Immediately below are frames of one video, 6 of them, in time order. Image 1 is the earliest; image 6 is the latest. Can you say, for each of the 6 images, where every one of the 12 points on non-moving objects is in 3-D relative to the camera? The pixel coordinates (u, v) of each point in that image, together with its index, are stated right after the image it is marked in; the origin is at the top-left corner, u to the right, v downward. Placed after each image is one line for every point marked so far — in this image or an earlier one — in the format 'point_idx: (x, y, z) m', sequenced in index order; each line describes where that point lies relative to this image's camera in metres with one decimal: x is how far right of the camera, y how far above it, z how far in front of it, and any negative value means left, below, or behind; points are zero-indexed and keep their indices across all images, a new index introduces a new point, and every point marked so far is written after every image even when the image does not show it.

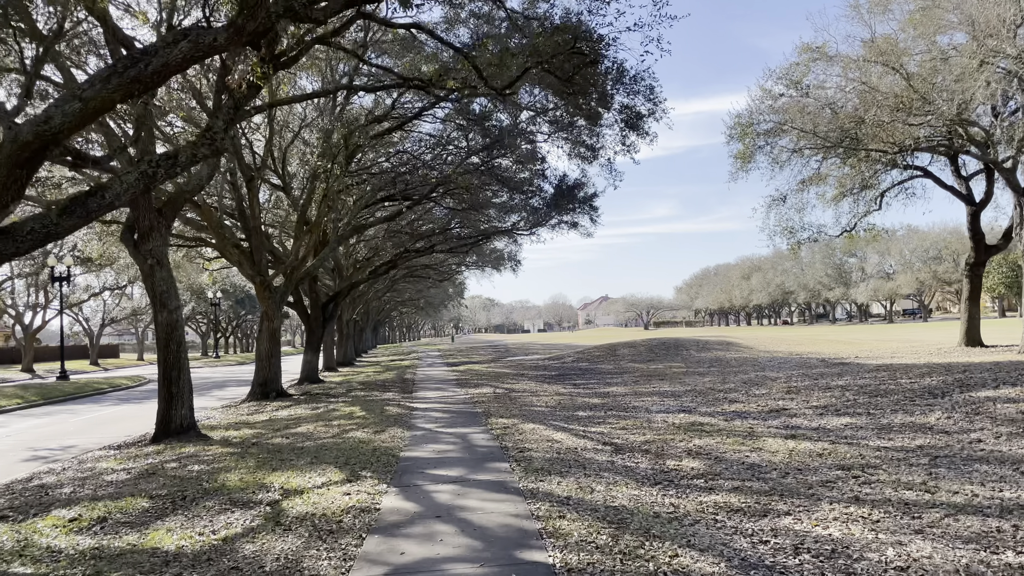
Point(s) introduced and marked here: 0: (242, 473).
0: (-2.9, -2.0, +6.7) m
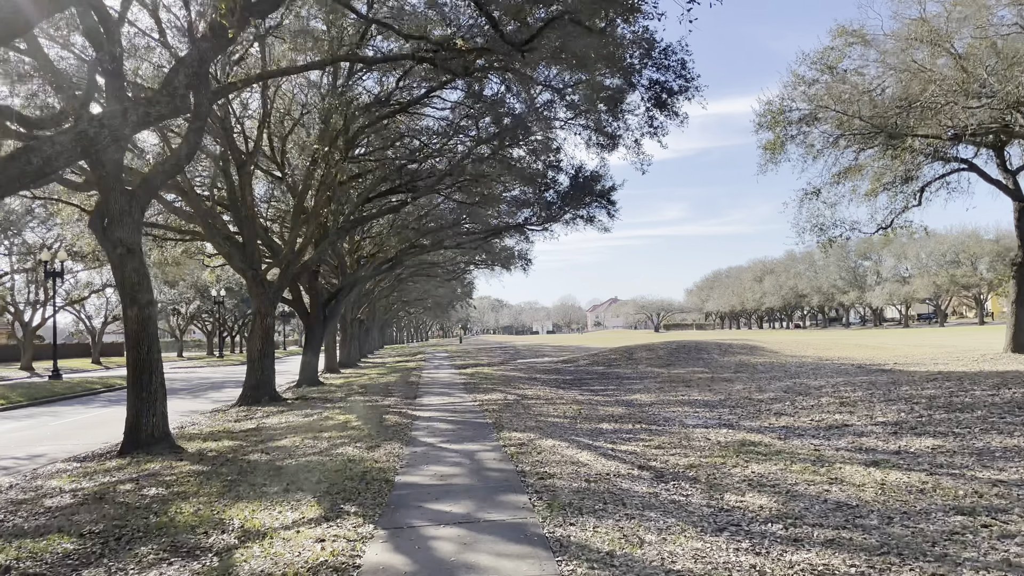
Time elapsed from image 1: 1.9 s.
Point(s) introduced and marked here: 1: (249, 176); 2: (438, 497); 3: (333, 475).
0: (-2.7, -1.9, +5.4) m
1: (-6.4, +2.7, +15.2) m
2: (-0.6, -1.8, +5.2) m
3: (-1.8, -1.8, +6.1) m
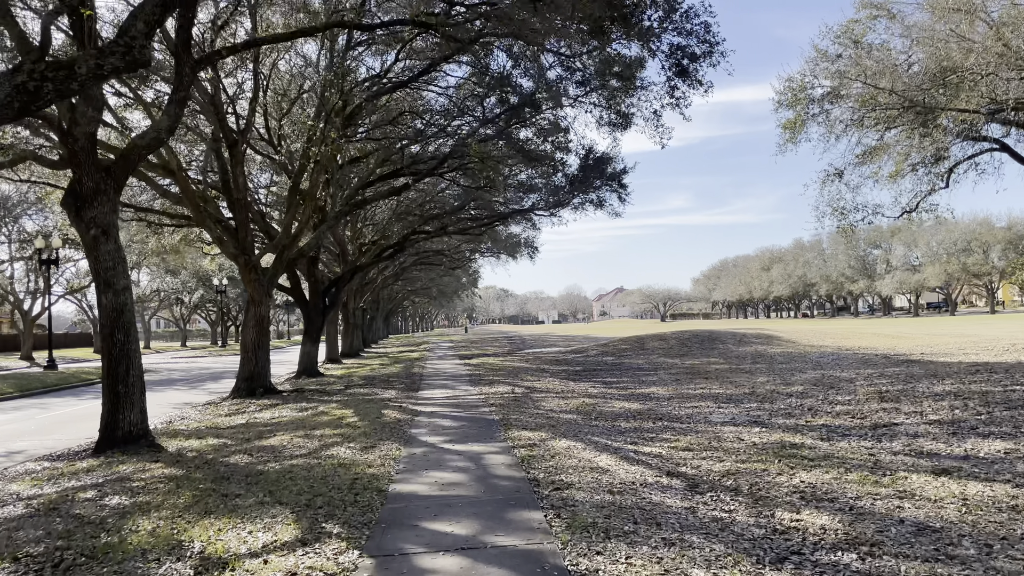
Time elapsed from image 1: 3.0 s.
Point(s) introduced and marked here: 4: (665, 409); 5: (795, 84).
0: (-2.6, -1.7, +4.7) m
1: (-6.3, +3.1, +14.4) m
2: (-0.5, -1.6, +4.5) m
3: (-1.7, -1.7, +5.4) m
4: (+2.3, -1.8, +9.3) m
5: (+7.8, +5.6, +17.2) m
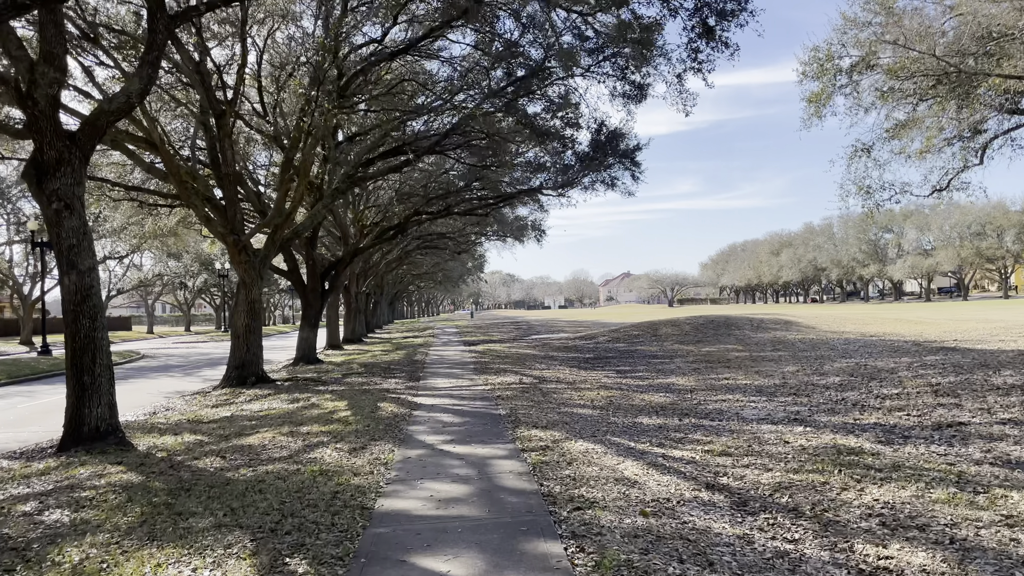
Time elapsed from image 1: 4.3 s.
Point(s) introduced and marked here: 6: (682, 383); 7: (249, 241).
0: (-2.6, -1.6, +3.8) m
1: (-6.1, +3.4, +13.5) m
2: (-0.5, -1.5, +3.6) m
3: (-1.6, -1.5, +4.5) m
4: (+2.4, -1.6, +8.4) m
5: (+8.0, +6.1, +16.1) m
6: (+2.9, -1.6, +10.5) m
7: (-5.6, +1.0, +13.3) m
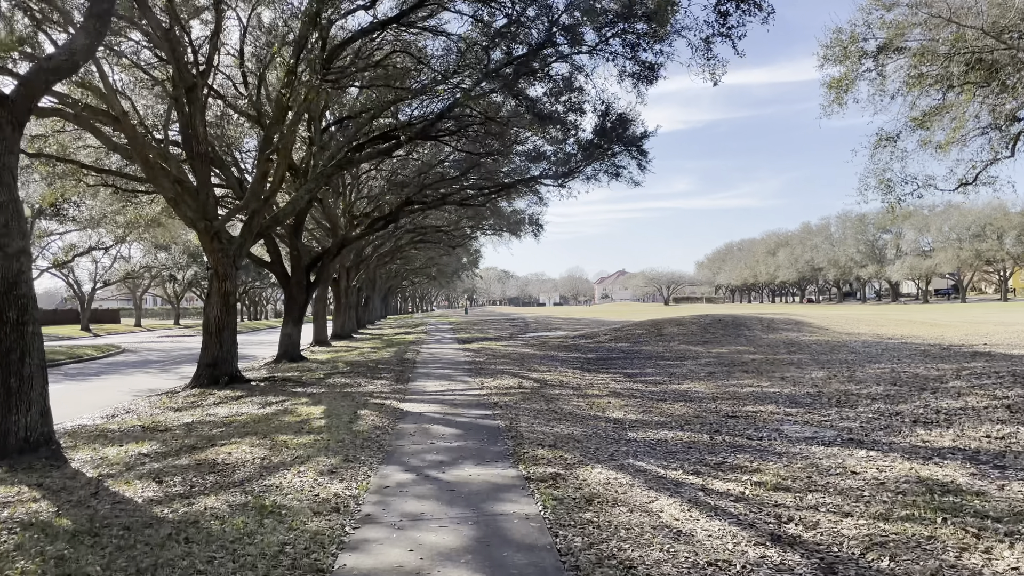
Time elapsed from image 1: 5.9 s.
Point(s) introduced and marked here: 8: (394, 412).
0: (-2.5, -1.5, +2.7) m
1: (-6.1, +3.6, +12.3) m
2: (-0.4, -1.4, +2.5) m
3: (-1.6, -1.4, +3.4) m
4: (+2.4, -1.5, +7.3) m
5: (+8.0, +6.1, +15.0) m
6: (+2.8, -1.5, +9.4) m
7: (-5.6, +1.2, +12.2) m
8: (-1.5, -1.6, +8.1) m
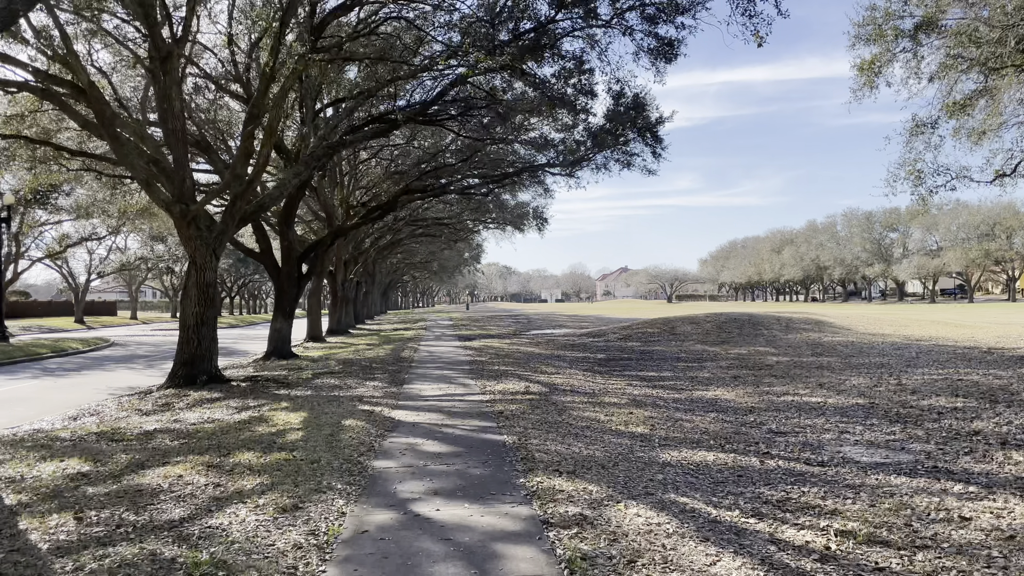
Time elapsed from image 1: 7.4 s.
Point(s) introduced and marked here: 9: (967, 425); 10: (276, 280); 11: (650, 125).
0: (-2.5, -1.4, +1.7) m
1: (-5.9, +3.8, +11.3) m
2: (-0.4, -1.4, +1.4) m
3: (-1.5, -1.4, +2.4) m
4: (+2.5, -1.4, +6.2) m
5: (+8.2, +6.2, +13.9) m
6: (+2.9, -1.5, +8.3) m
7: (-5.5, +1.3, +11.1) m
8: (-1.5, -1.5, +7.0) m
9: (+4.5, -1.3, +6.1) m
10: (-6.0, +0.2, +15.8) m
11: (+3.2, +3.8, +14.1) m
